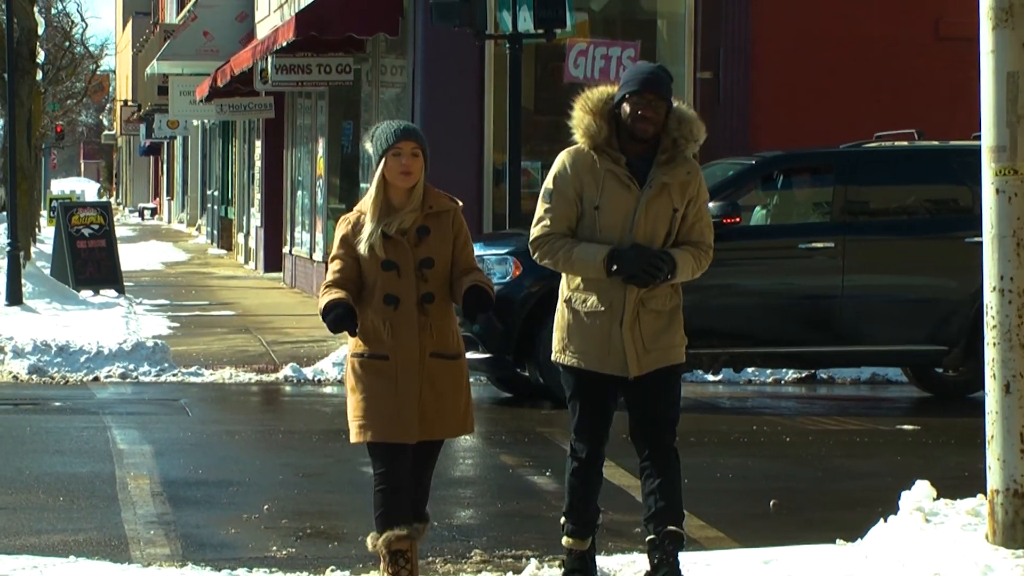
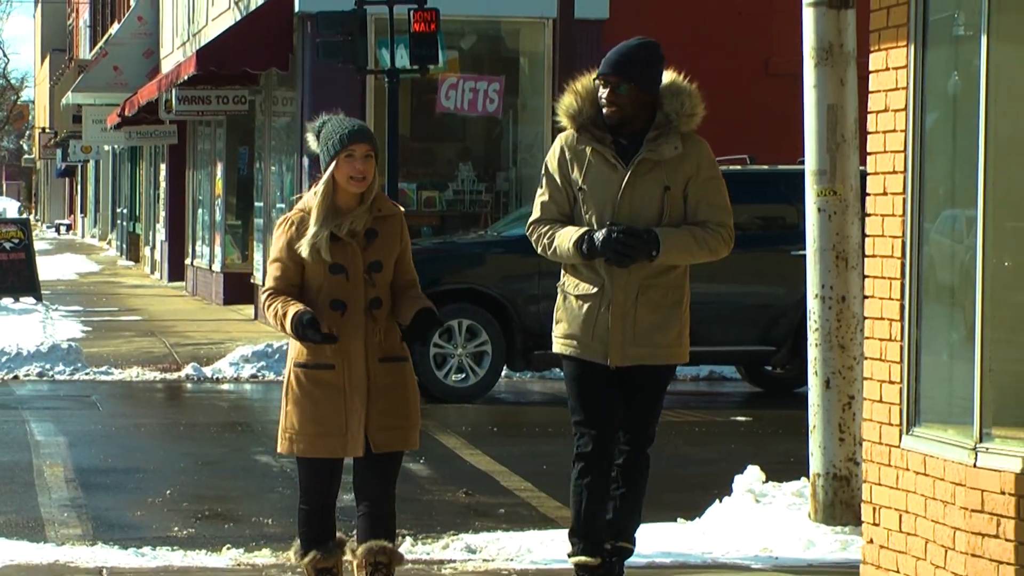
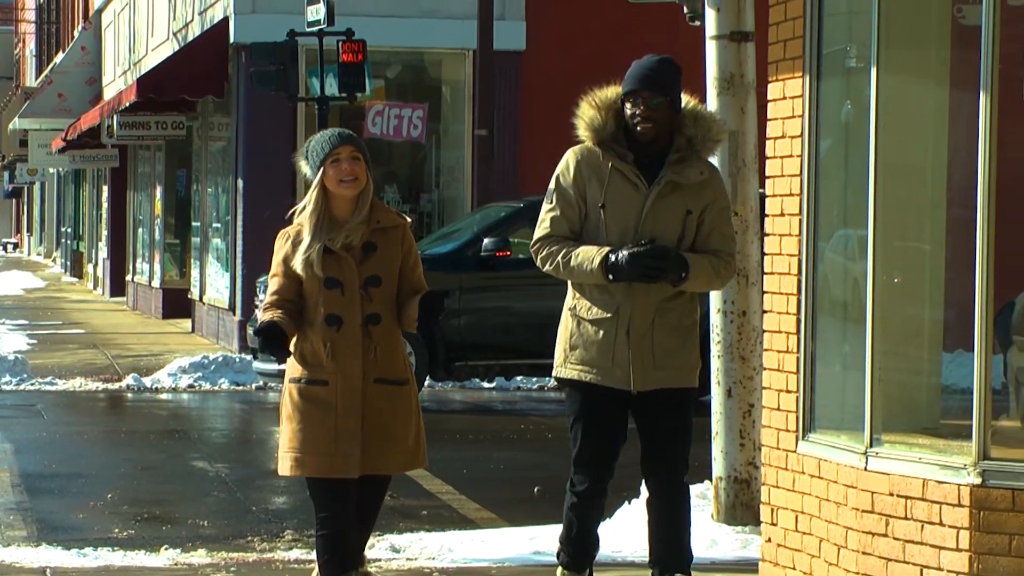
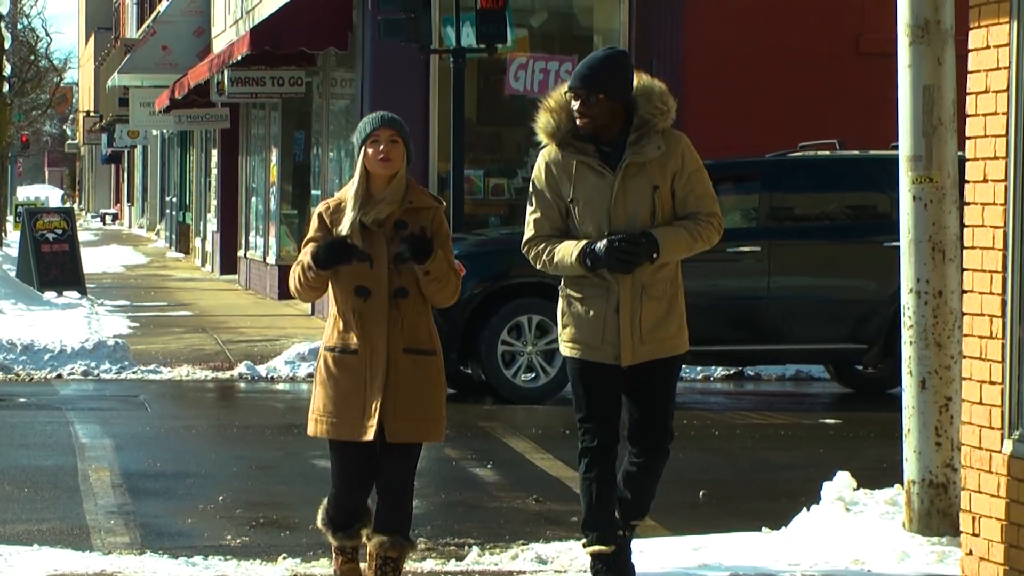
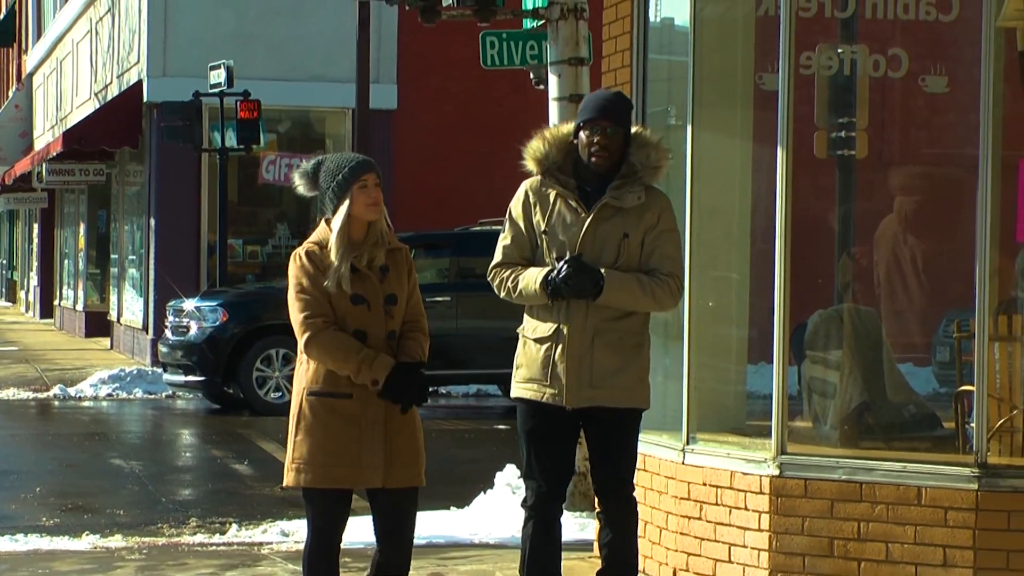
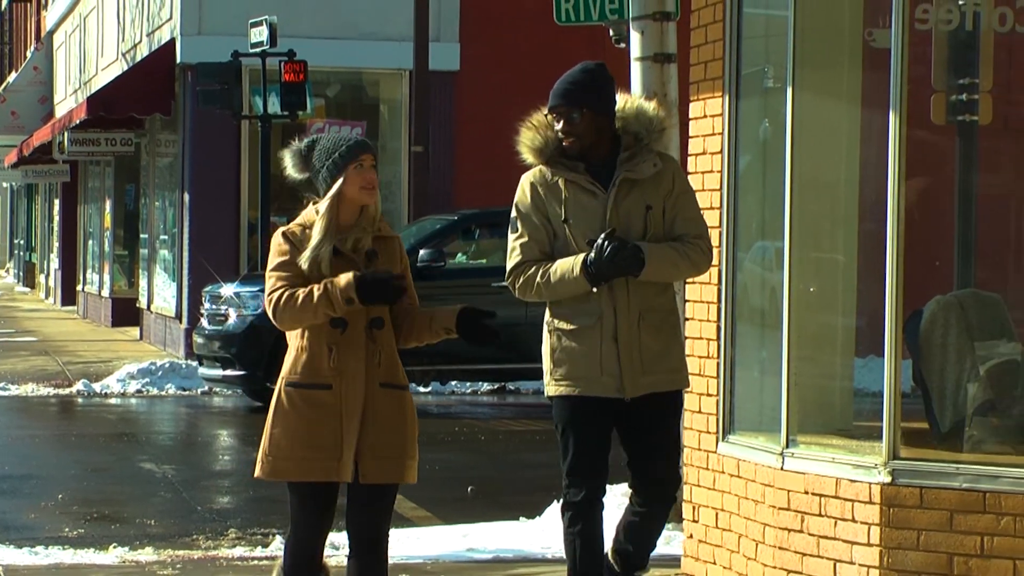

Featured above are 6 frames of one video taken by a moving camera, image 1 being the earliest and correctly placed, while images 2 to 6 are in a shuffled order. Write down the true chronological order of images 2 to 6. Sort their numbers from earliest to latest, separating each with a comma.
4, 2, 3, 6, 5
